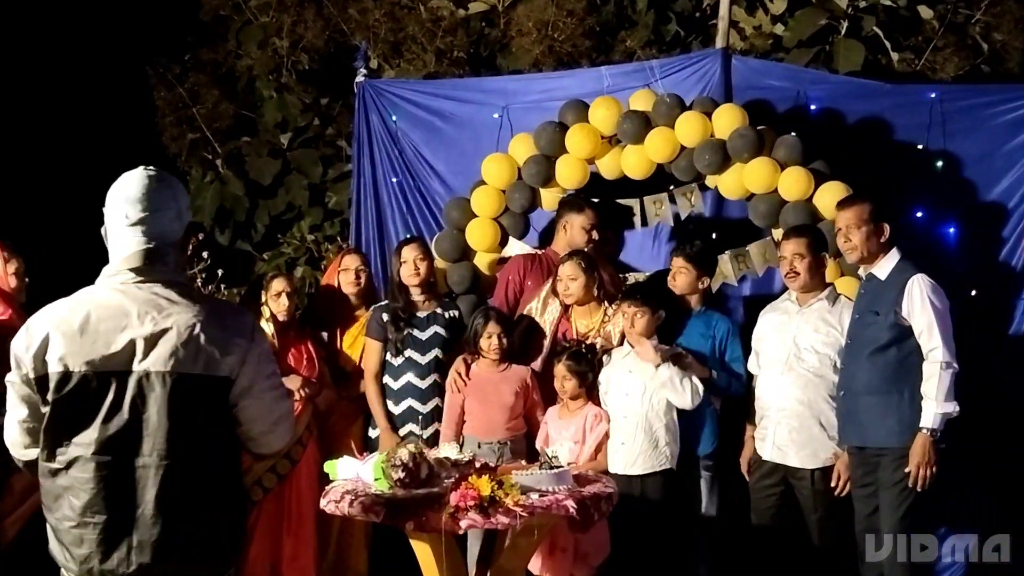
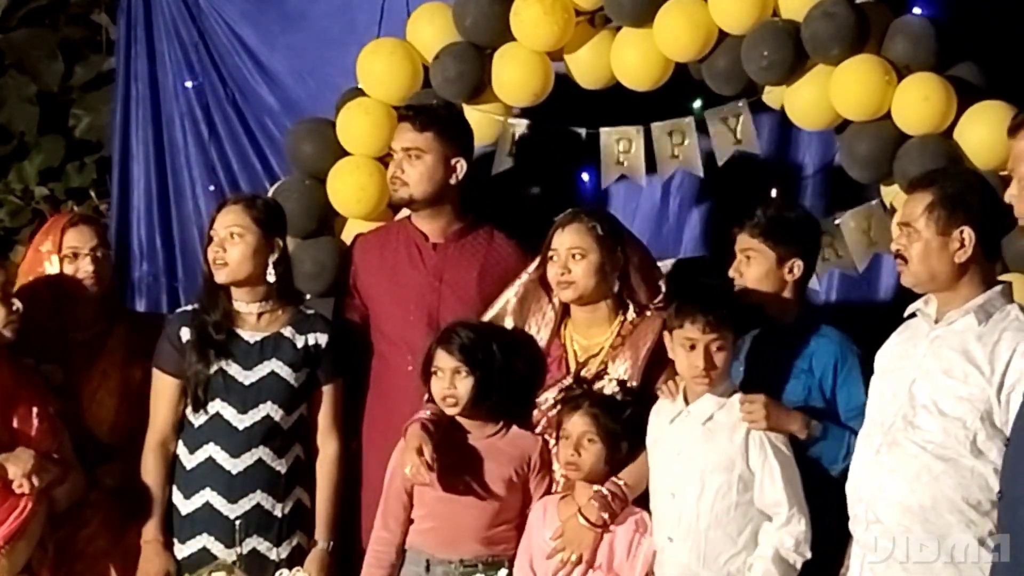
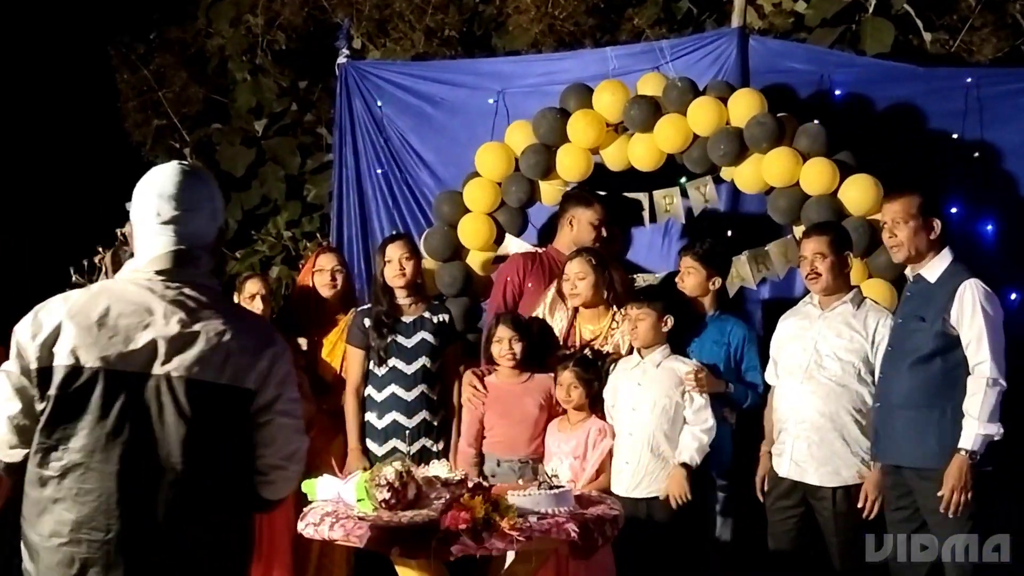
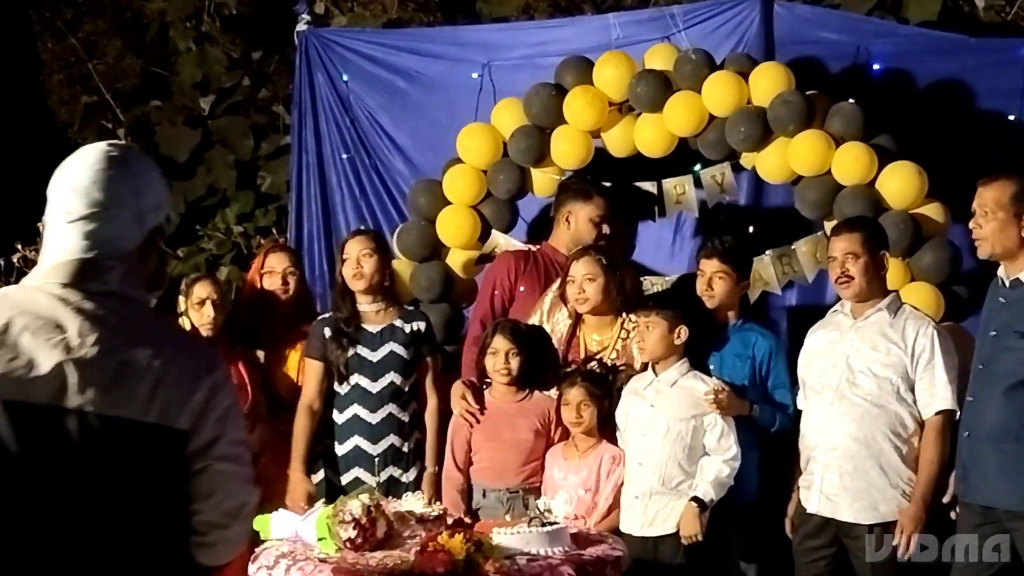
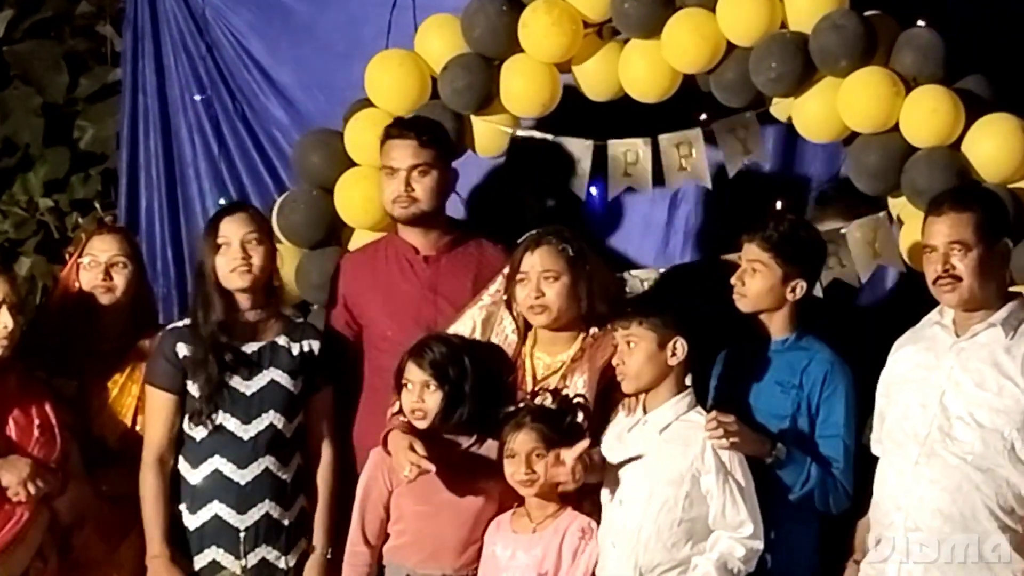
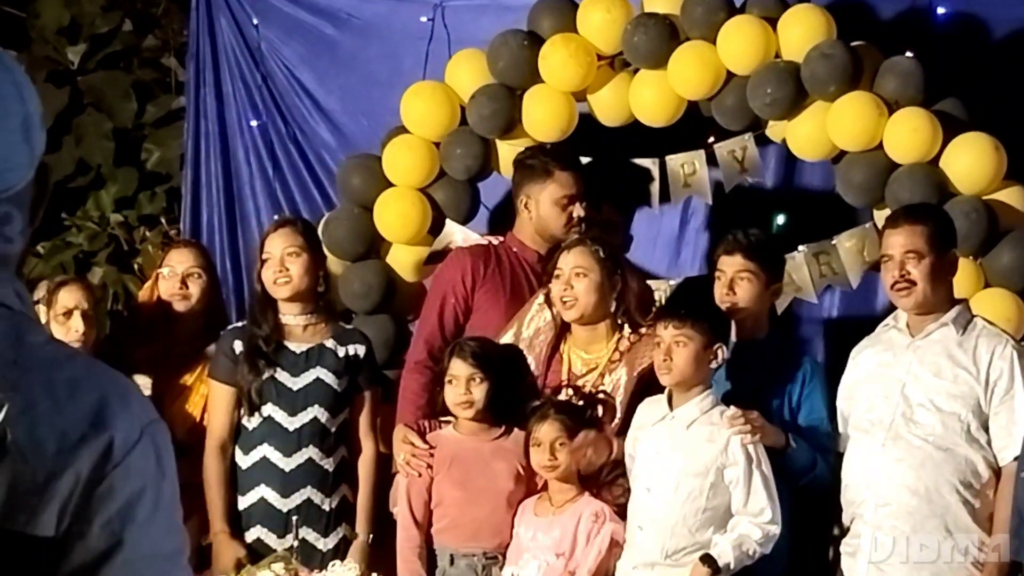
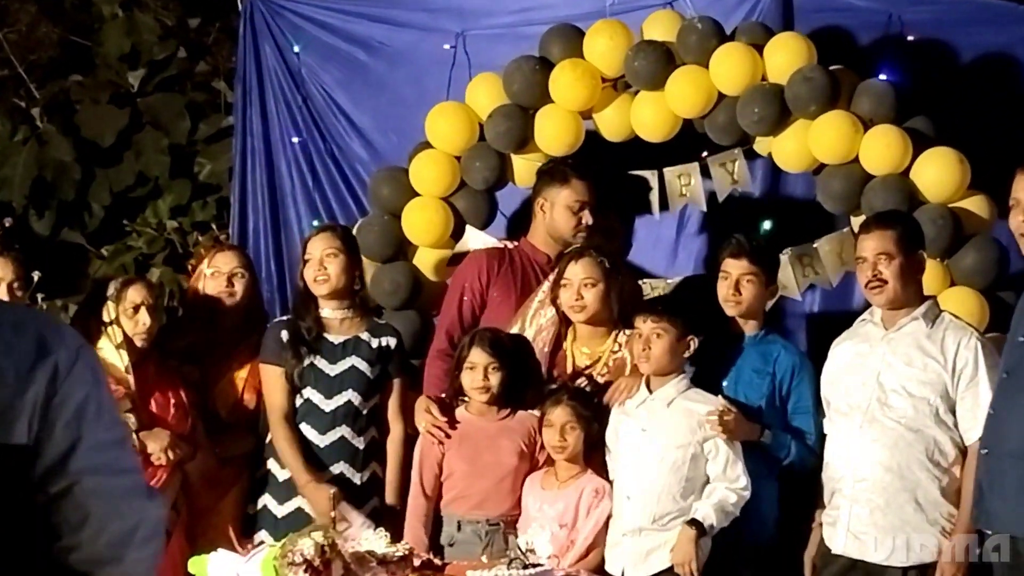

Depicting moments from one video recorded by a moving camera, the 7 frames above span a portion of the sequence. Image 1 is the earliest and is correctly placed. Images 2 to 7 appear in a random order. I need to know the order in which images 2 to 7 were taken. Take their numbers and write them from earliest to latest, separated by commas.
3, 4, 7, 6, 5, 2
